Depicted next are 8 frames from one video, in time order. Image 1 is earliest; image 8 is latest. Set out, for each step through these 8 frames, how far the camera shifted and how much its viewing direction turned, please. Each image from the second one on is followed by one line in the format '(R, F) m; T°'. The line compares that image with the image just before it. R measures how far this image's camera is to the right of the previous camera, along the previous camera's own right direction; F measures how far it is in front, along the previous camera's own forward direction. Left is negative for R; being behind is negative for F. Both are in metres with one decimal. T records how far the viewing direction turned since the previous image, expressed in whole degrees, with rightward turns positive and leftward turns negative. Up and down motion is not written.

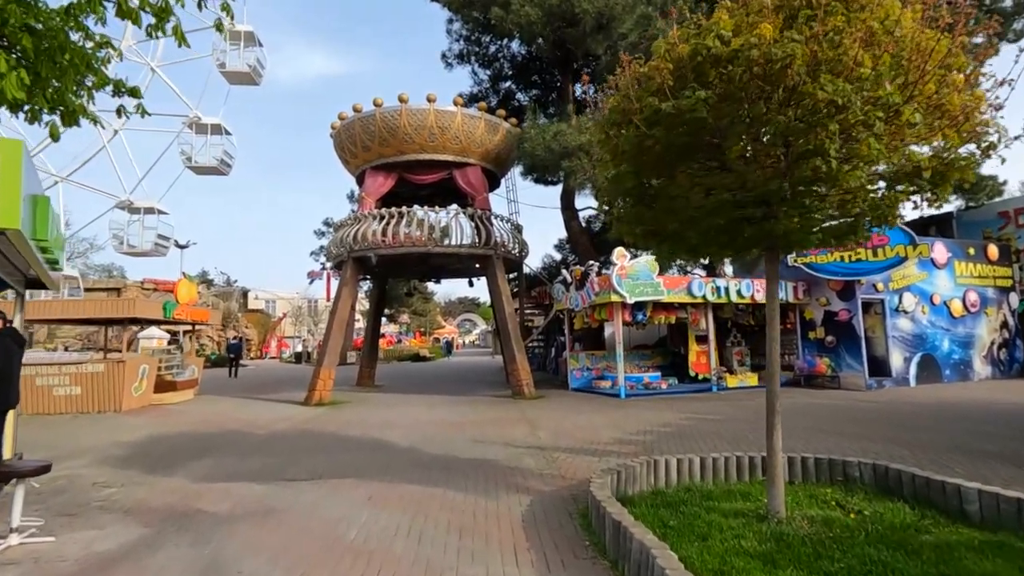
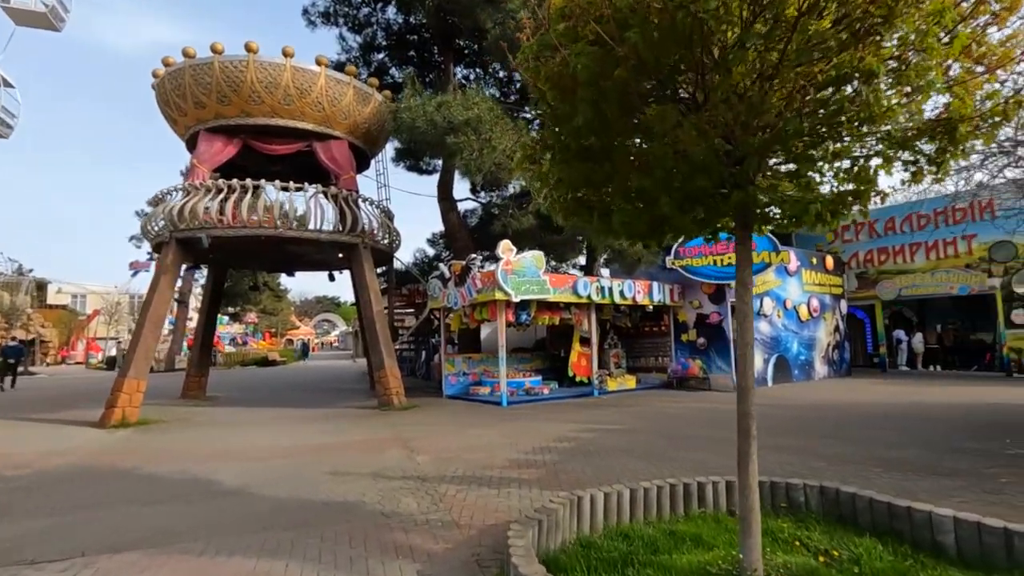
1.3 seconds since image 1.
(-0.2, +1.8) m; +14°
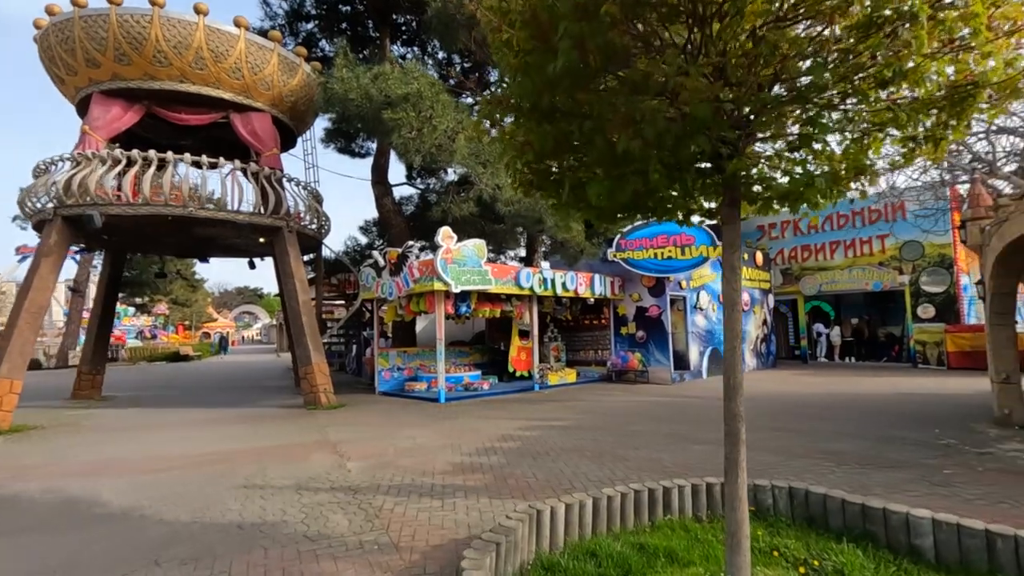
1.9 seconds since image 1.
(-0.2, +0.7) m; +7°
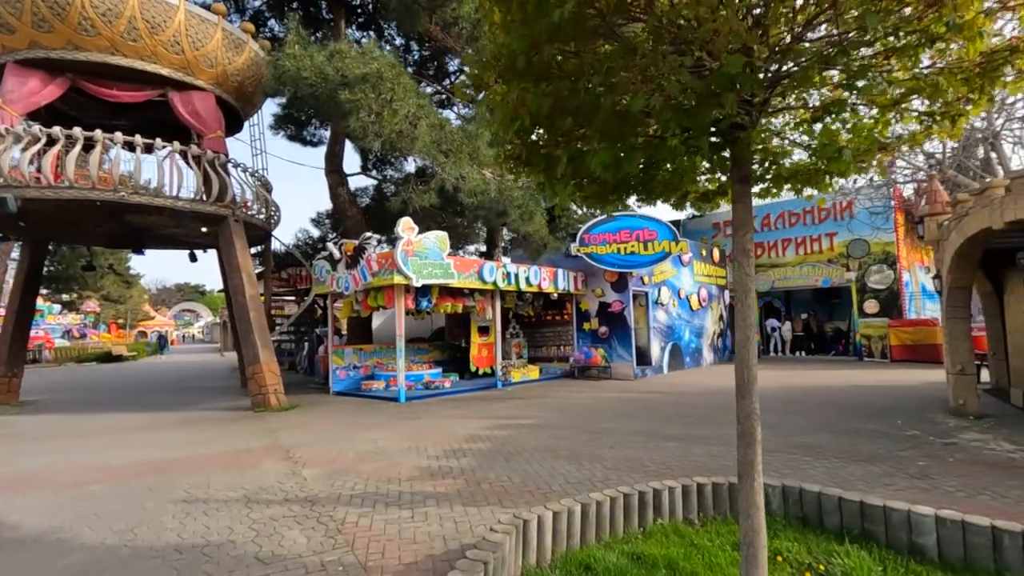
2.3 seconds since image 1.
(-0.2, +0.5) m; +5°
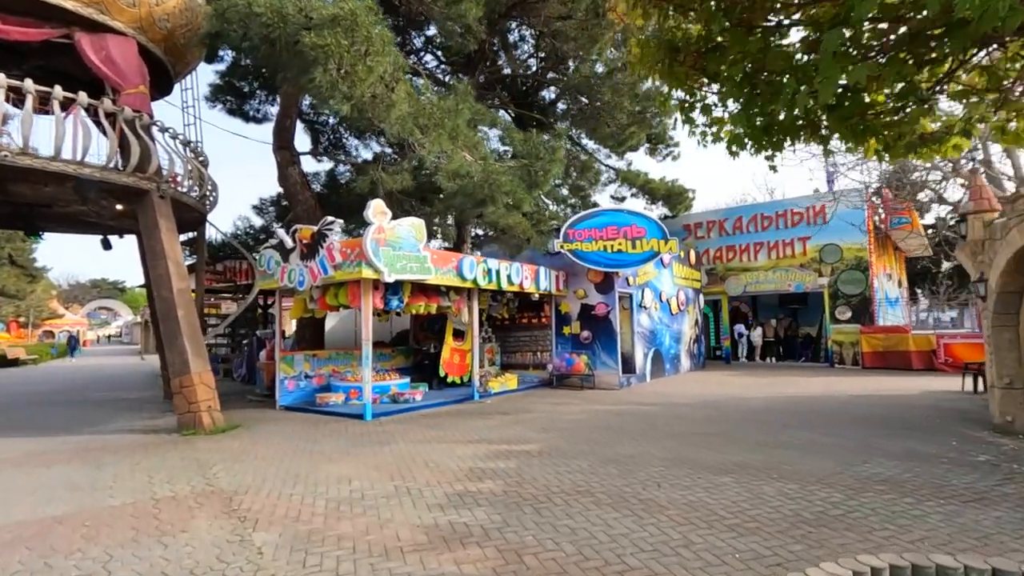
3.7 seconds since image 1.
(-0.9, +1.8) m; +6°
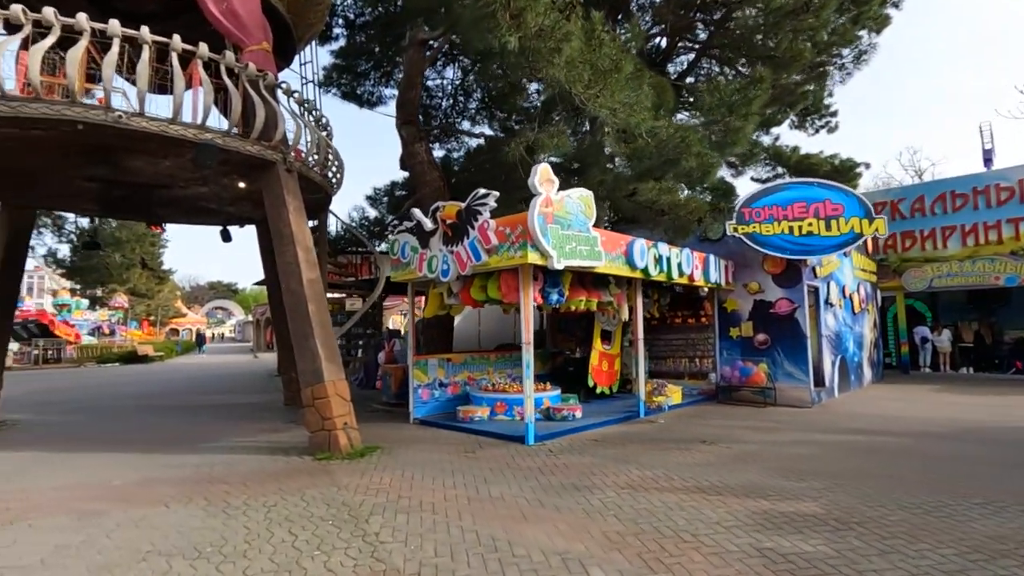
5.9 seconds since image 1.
(-1.9, +2.3) m; -9°
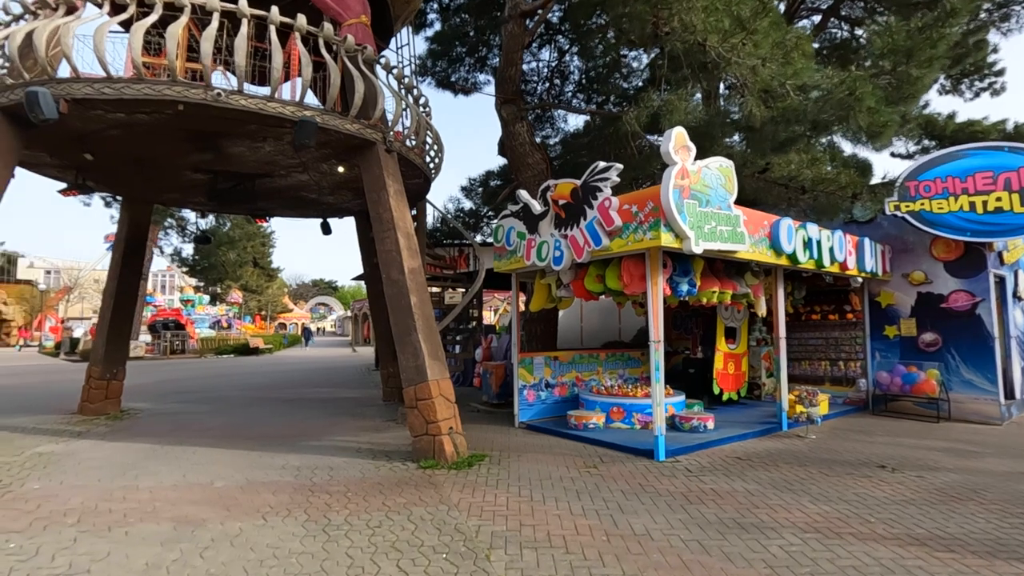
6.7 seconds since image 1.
(-0.5, +1.1) m; -9°
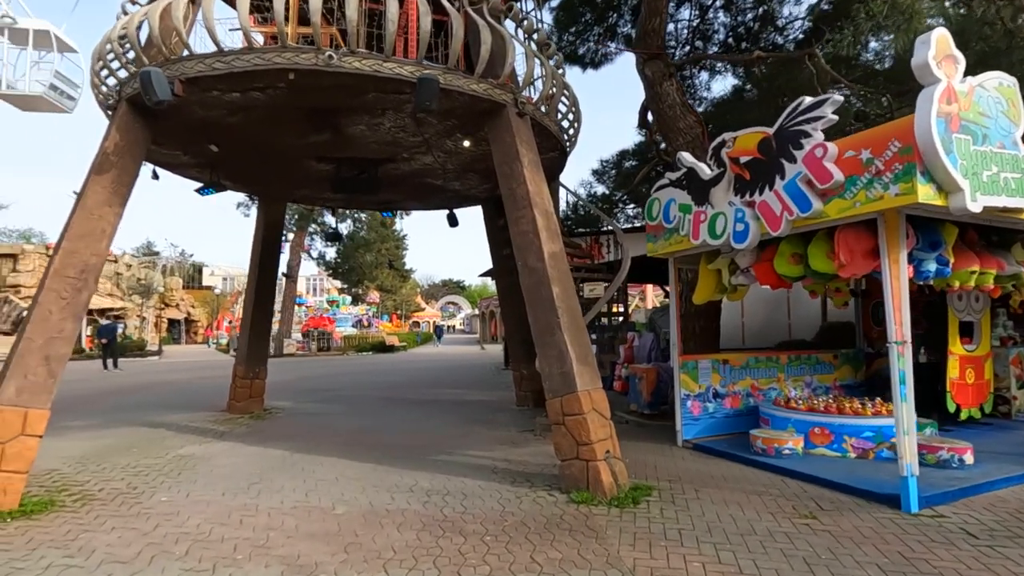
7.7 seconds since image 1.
(-0.5, +1.4) m; -13°
